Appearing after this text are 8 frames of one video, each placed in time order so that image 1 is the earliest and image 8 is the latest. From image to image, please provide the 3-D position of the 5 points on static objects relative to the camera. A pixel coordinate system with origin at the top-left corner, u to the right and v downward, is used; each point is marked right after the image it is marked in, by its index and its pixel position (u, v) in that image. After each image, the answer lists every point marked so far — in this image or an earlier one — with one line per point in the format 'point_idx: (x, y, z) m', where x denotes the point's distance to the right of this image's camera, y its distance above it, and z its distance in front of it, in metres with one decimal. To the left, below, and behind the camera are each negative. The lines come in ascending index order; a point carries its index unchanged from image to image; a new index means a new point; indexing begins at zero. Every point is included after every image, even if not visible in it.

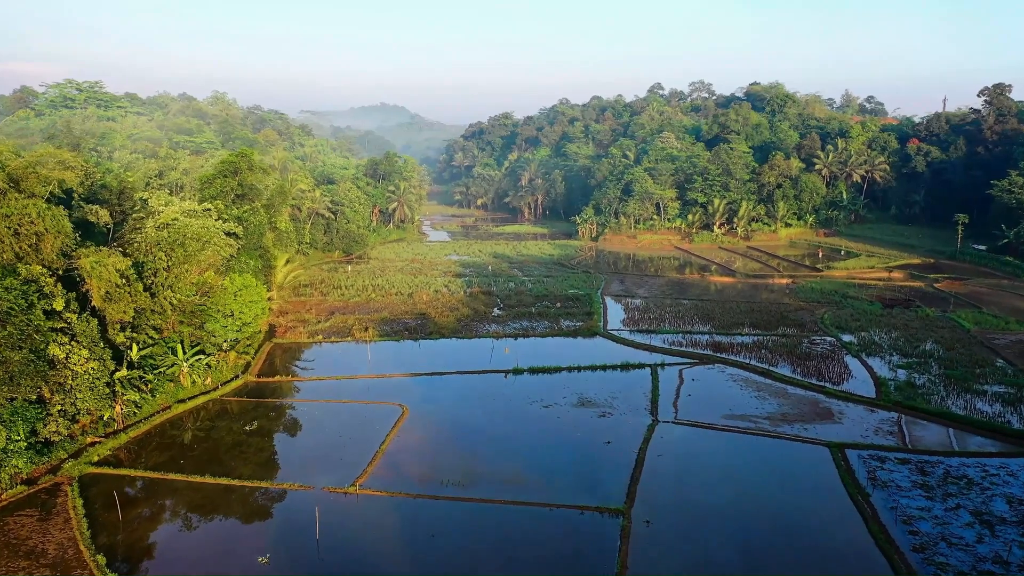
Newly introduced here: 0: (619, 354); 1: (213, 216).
0: (+2.5, -1.6, +19.6) m
1: (-6.4, +1.6, +18.1) m
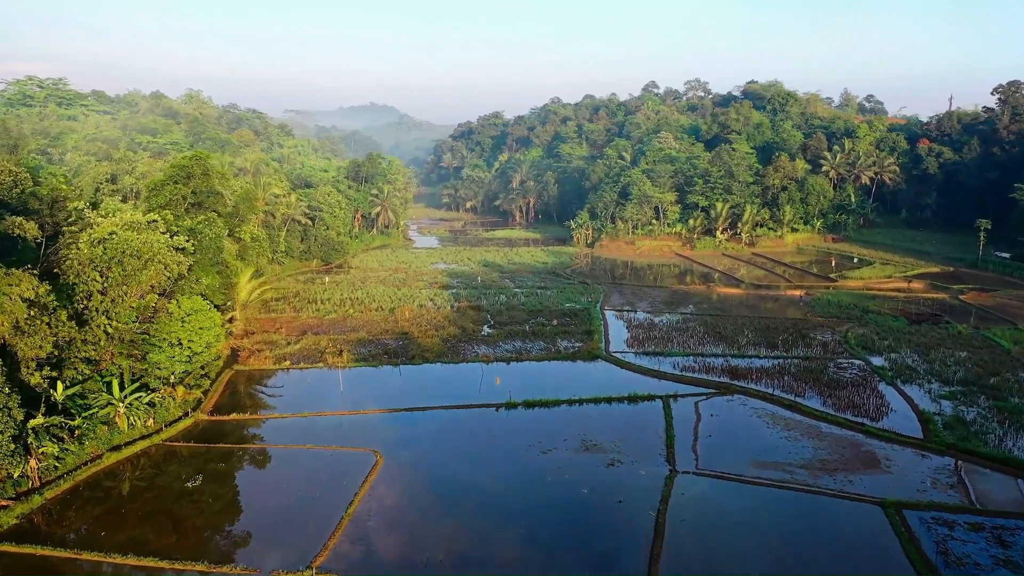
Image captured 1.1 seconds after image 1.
0: (+2.4, -2.0, +17.3) m
1: (-6.6, +1.1, +15.7) m
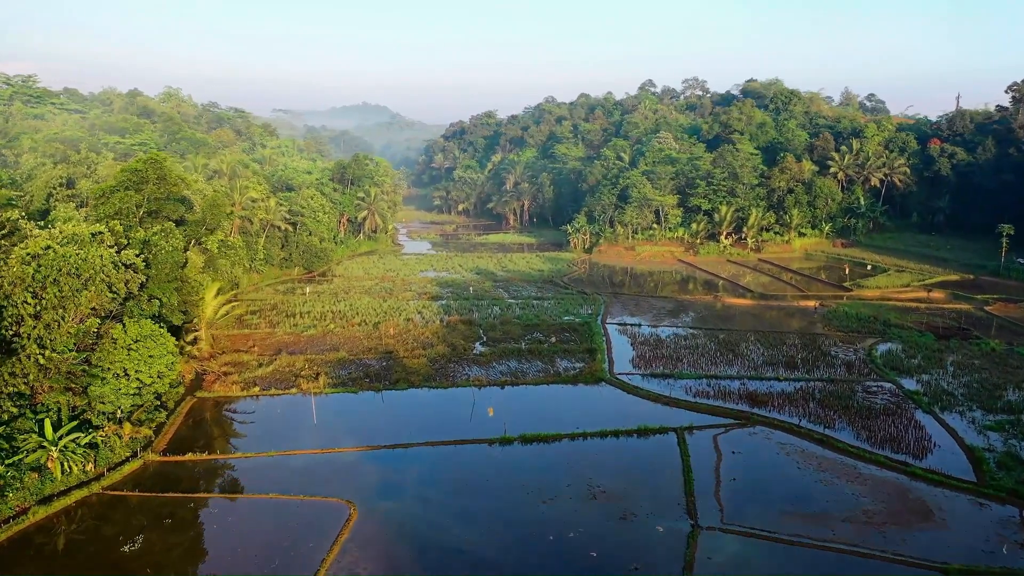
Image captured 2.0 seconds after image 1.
0: (+2.3, -2.3, +15.5) m
1: (-6.7, +0.8, +13.8) m
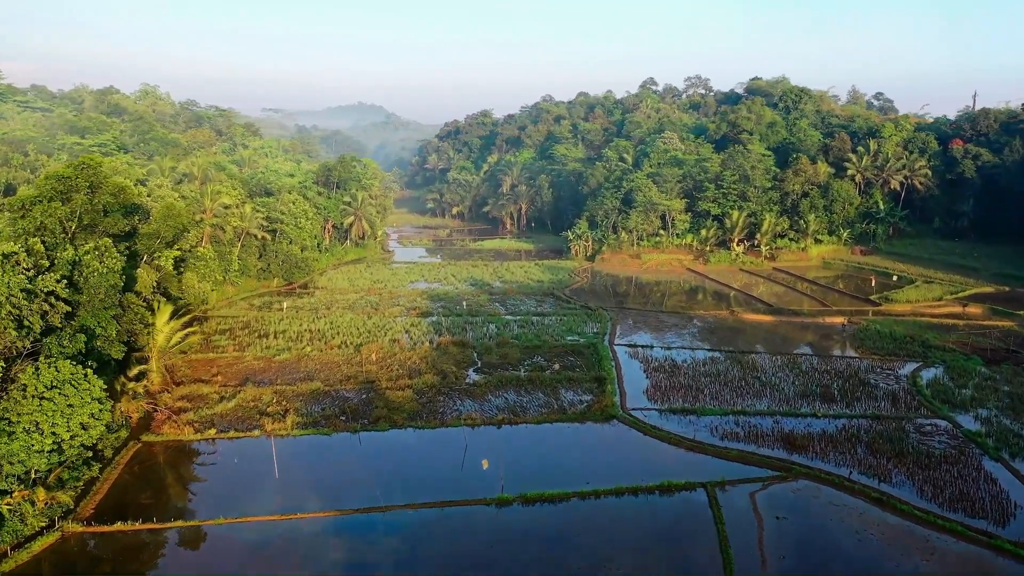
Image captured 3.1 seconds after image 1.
0: (+2.2, -2.8, +13.2) m
1: (-6.7, +0.3, +11.5) m
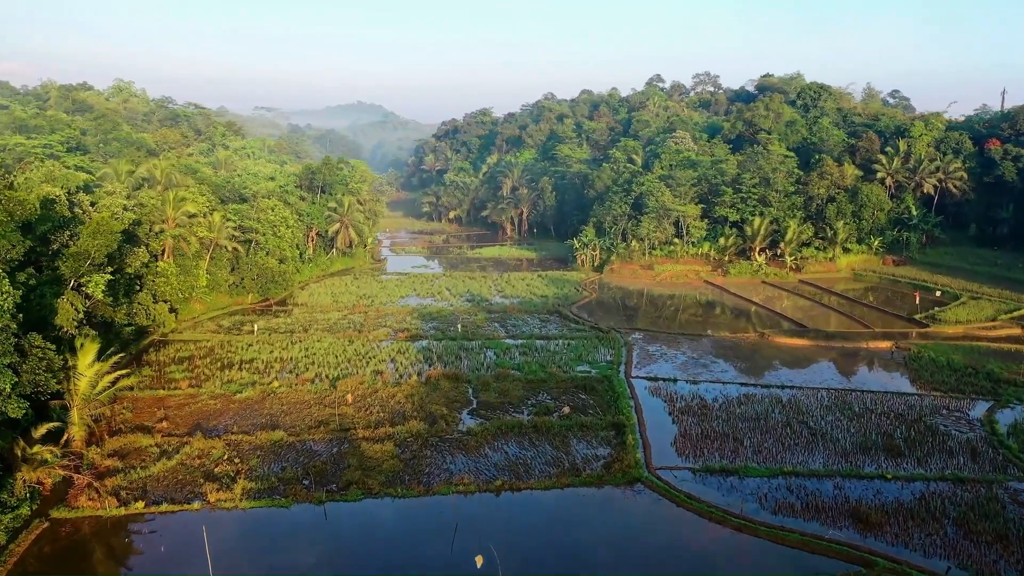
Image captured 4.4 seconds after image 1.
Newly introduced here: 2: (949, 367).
0: (+2.3, -3.3, +10.4) m
1: (-6.7, -0.2, +8.6) m
2: (+9.7, -1.7, +18.8) m
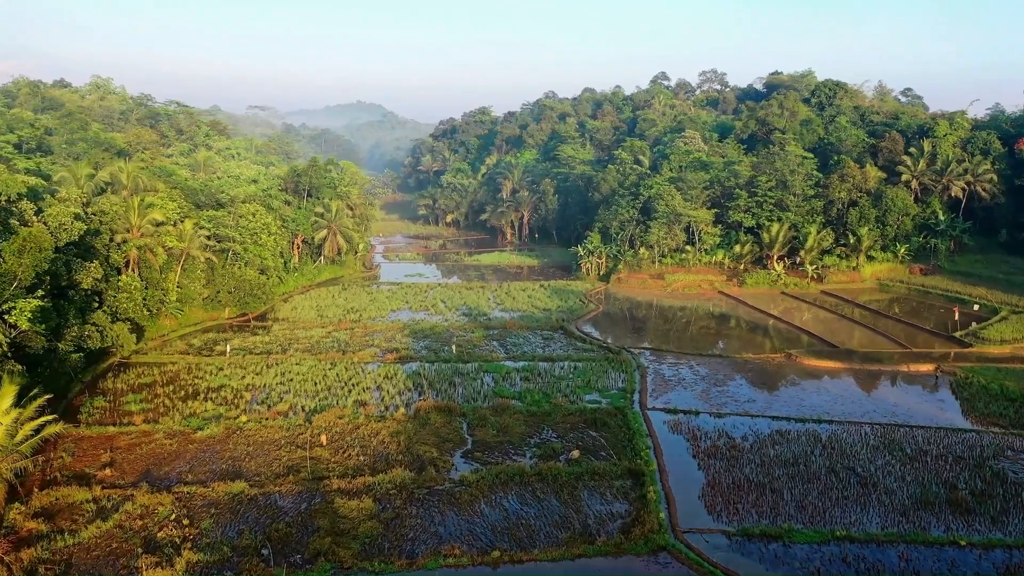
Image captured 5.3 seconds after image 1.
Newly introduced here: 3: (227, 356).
0: (+2.3, -3.7, +8.3) m
1: (-6.7, -0.6, +6.6) m
2: (+9.8, -2.1, +16.7) m
3: (-6.6, -1.6, +19.3) m
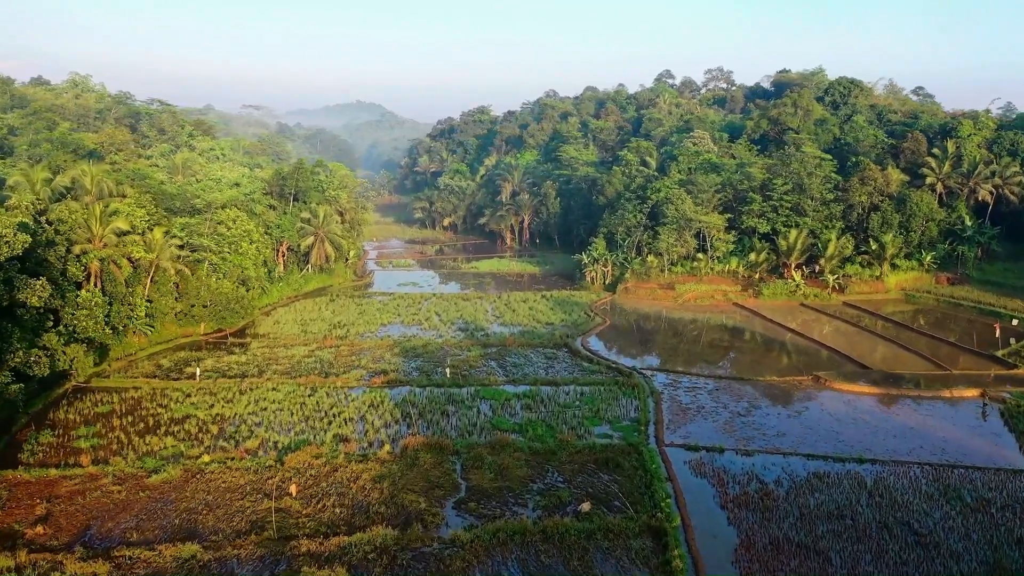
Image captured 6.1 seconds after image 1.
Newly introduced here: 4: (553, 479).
0: (+2.3, -4.0, +6.5) m
1: (-6.7, -0.9, +4.8) m
2: (+9.7, -2.5, +14.9) m
3: (-6.6, -1.9, +17.5) m
4: (+0.6, -2.8, +12.6) m
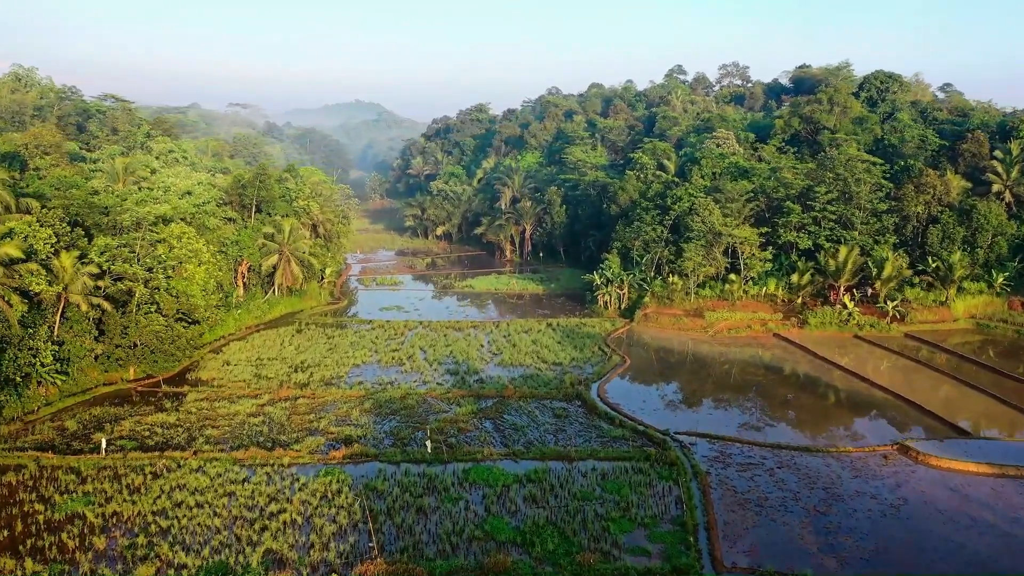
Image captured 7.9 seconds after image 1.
0: (+2.3, -4.8, +2.5) m
1: (-6.7, -1.7, +0.8) m
2: (+9.7, -3.2, +10.9) m
3: (-6.6, -2.7, +13.5) m
4: (+0.6, -3.6, +8.6) m
